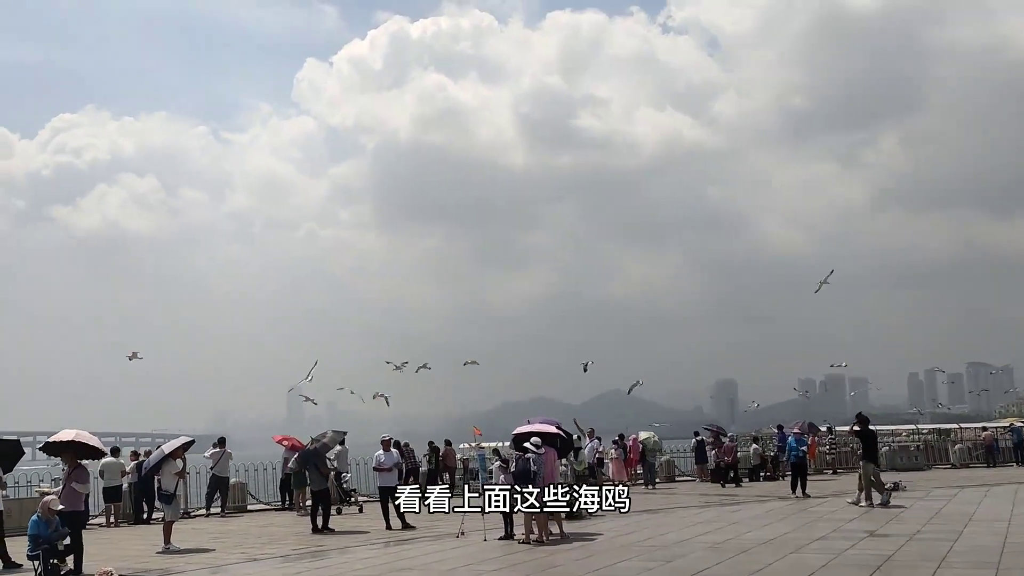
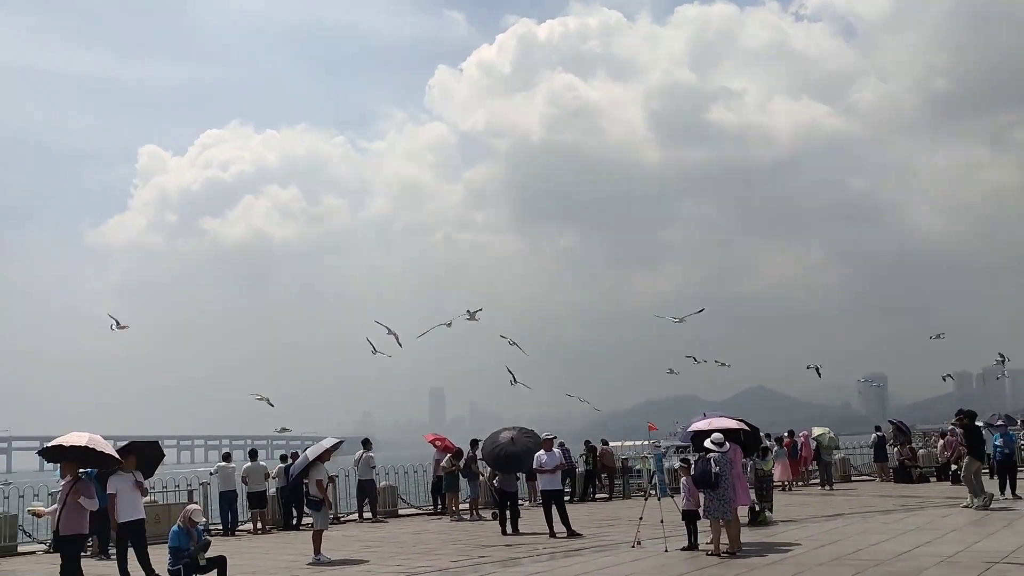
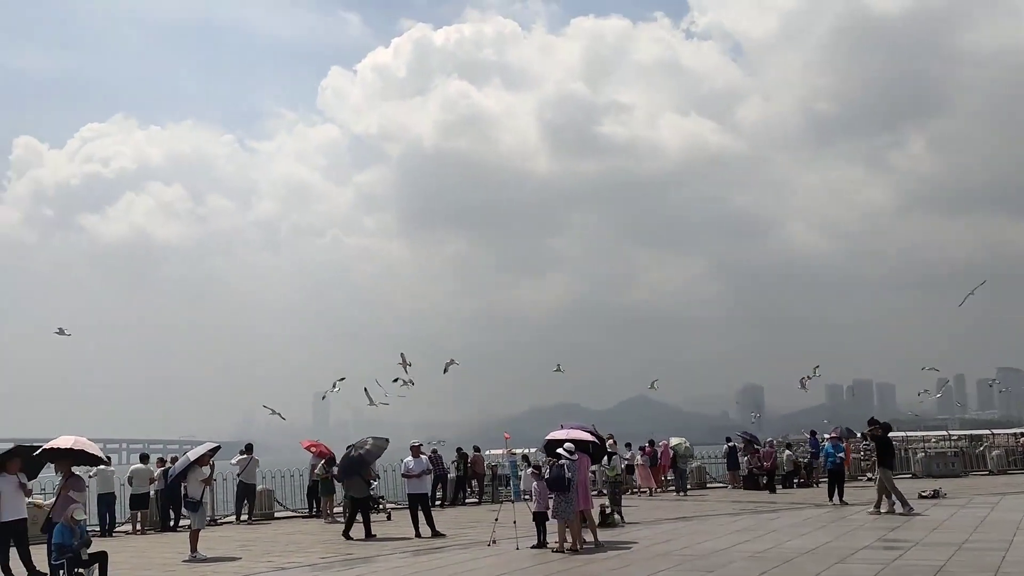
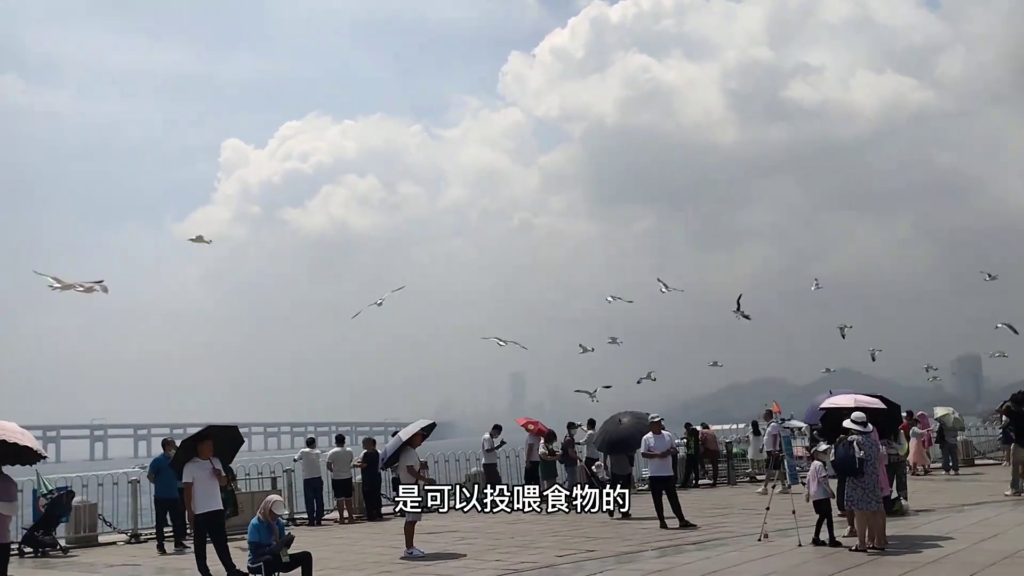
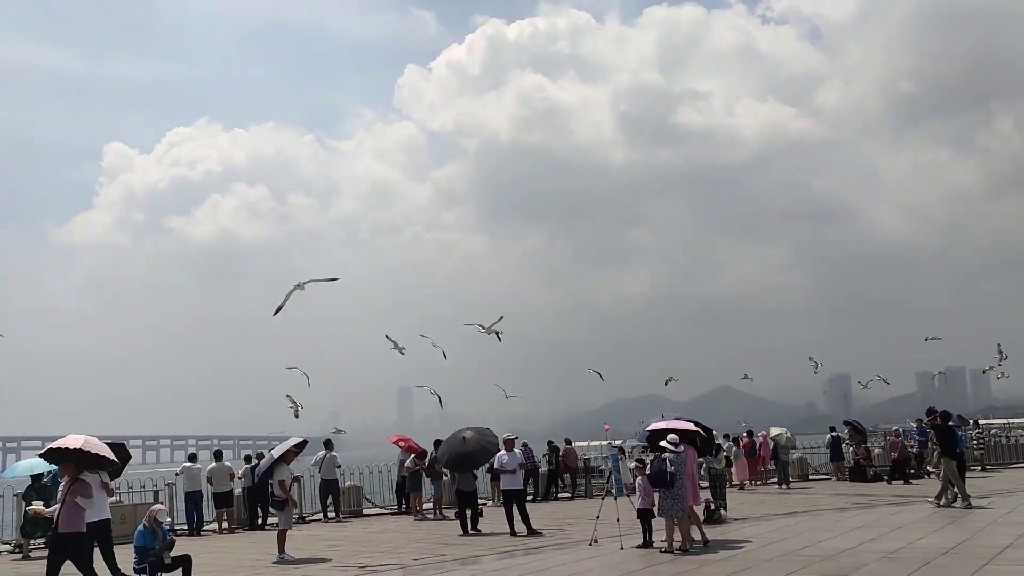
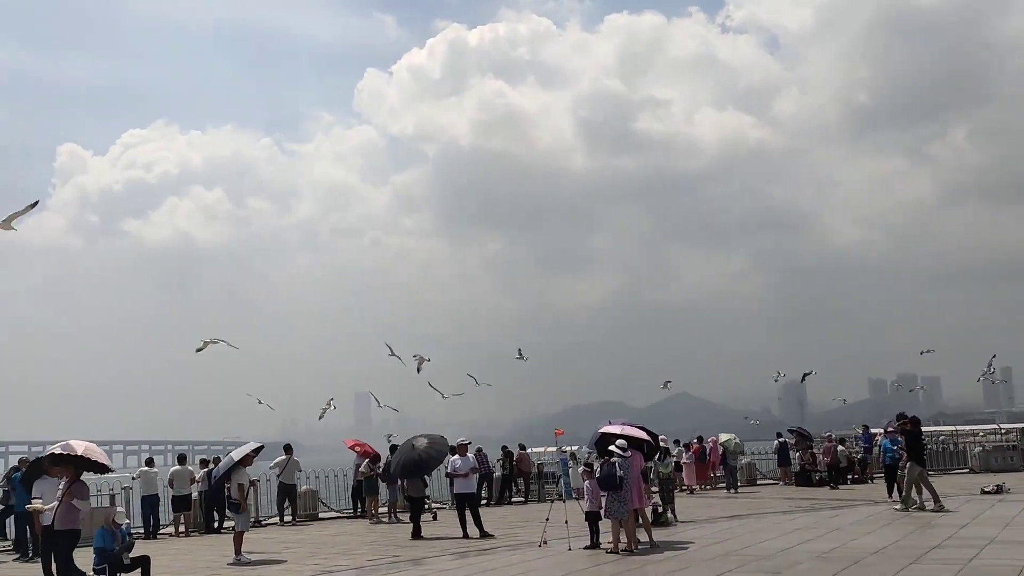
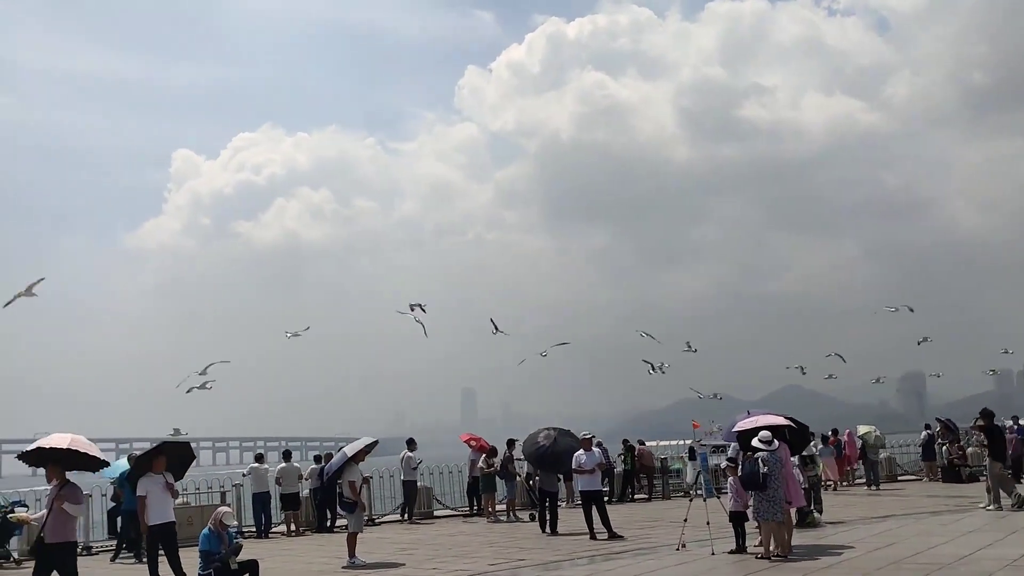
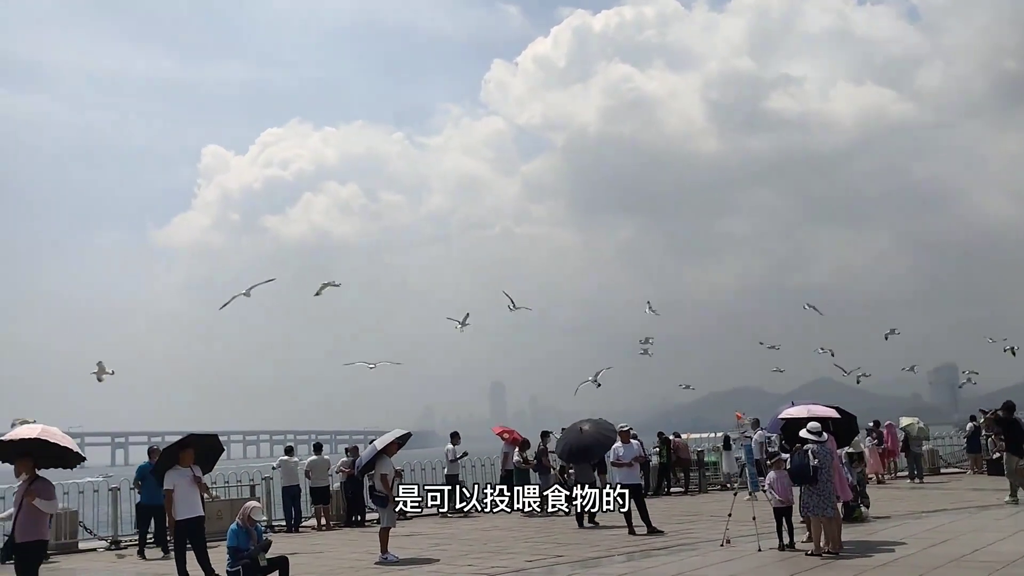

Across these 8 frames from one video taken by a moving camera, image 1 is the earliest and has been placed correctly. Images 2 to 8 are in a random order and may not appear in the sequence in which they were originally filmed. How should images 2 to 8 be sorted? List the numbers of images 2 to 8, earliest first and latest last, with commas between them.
3, 6, 5, 2, 7, 8, 4
